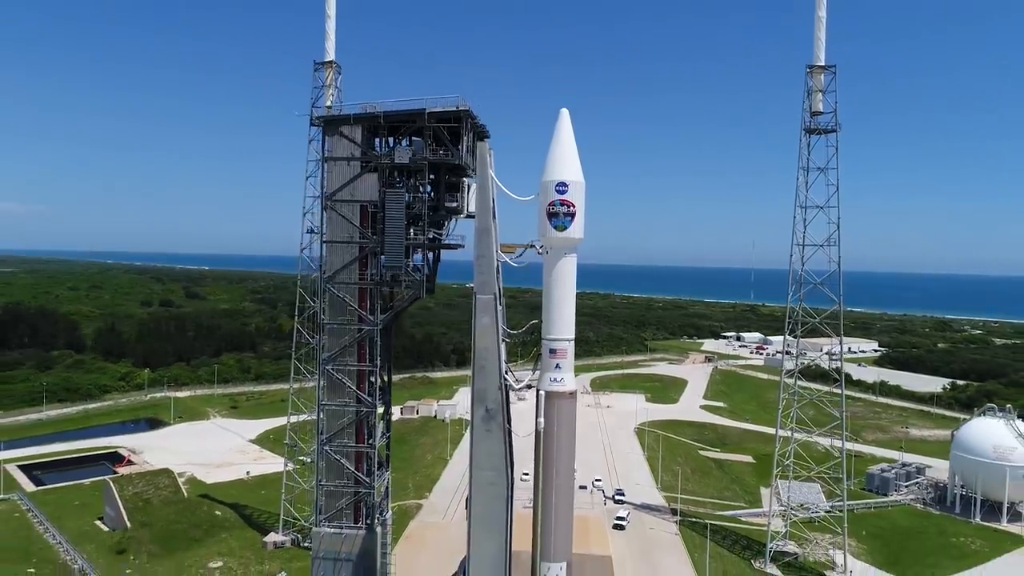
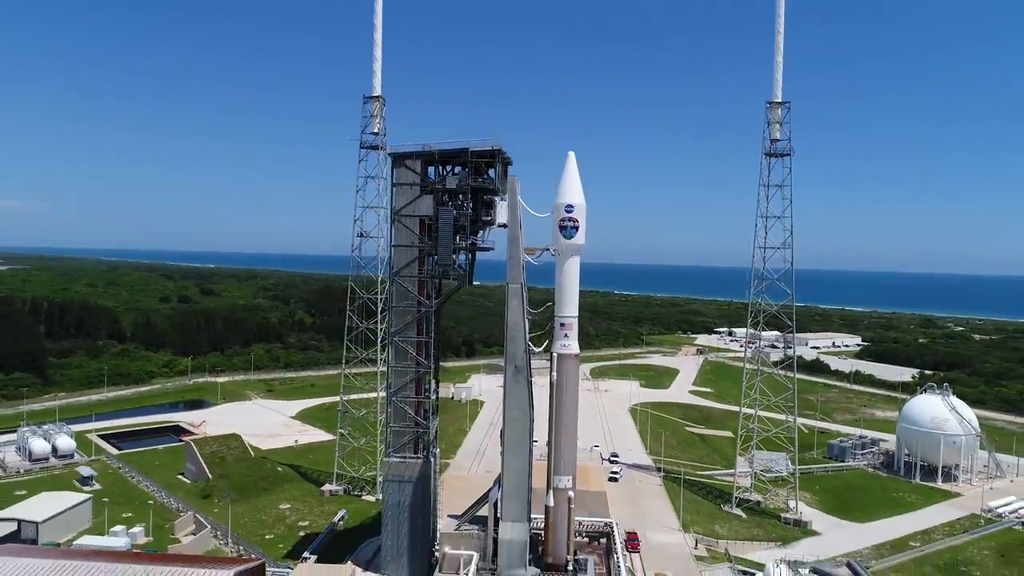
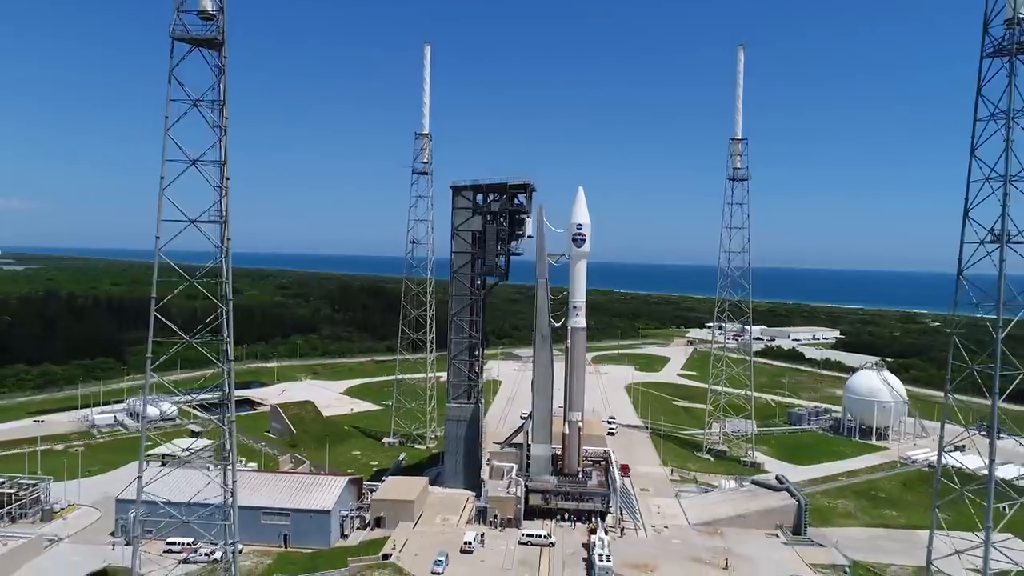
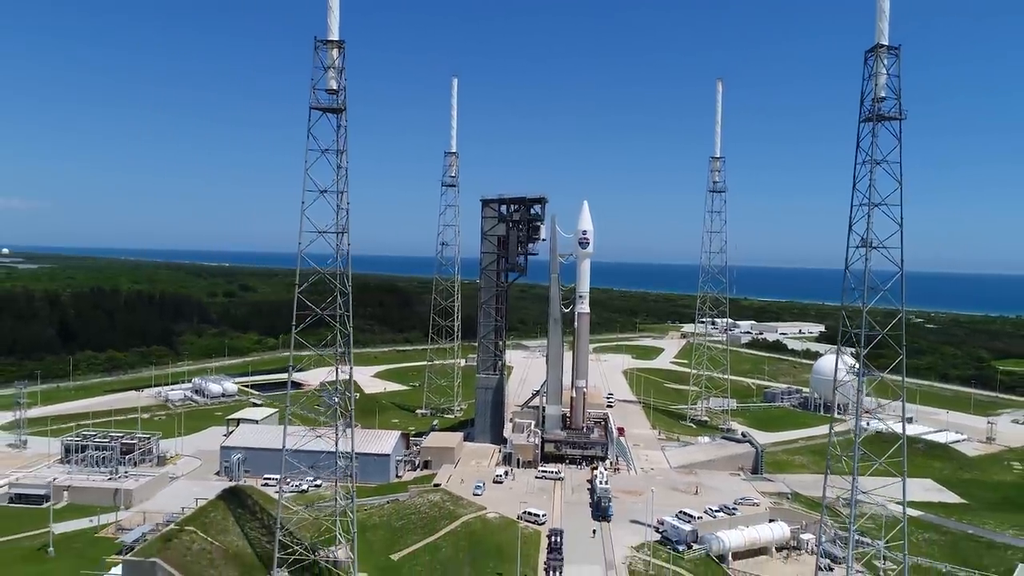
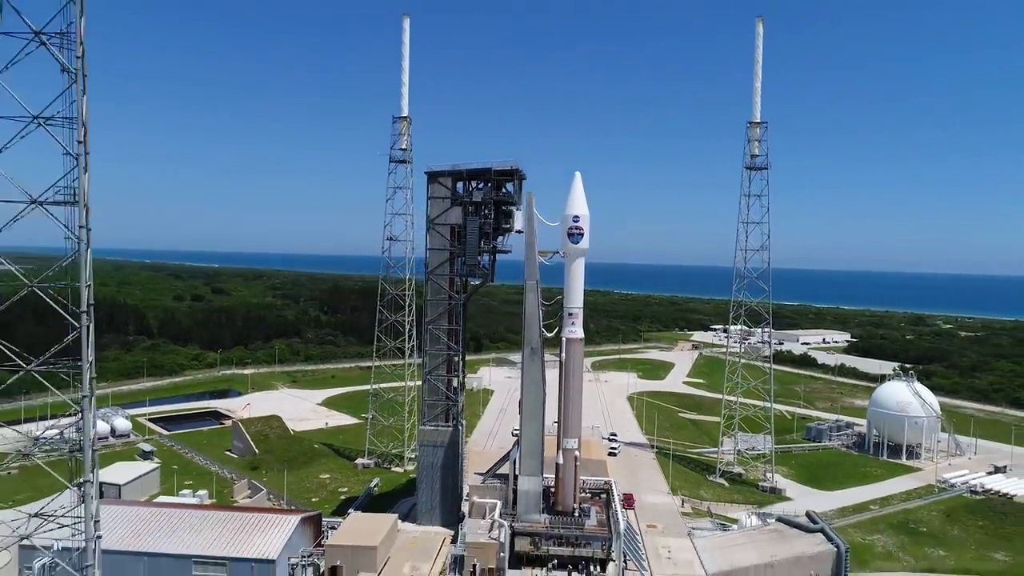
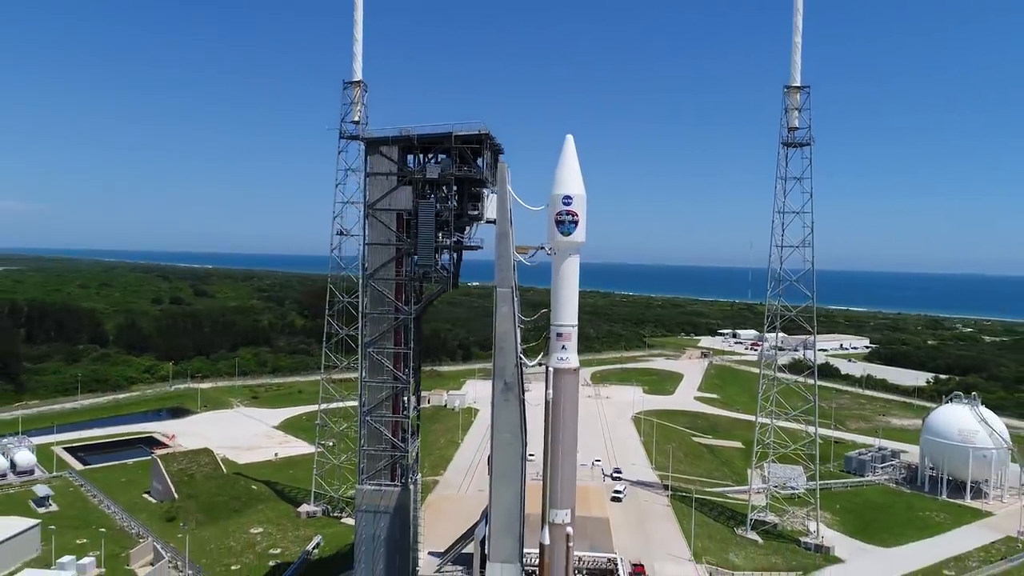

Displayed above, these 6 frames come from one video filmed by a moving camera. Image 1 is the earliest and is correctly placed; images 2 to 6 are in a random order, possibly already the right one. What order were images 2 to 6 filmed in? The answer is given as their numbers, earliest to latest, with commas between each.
6, 2, 5, 3, 4
